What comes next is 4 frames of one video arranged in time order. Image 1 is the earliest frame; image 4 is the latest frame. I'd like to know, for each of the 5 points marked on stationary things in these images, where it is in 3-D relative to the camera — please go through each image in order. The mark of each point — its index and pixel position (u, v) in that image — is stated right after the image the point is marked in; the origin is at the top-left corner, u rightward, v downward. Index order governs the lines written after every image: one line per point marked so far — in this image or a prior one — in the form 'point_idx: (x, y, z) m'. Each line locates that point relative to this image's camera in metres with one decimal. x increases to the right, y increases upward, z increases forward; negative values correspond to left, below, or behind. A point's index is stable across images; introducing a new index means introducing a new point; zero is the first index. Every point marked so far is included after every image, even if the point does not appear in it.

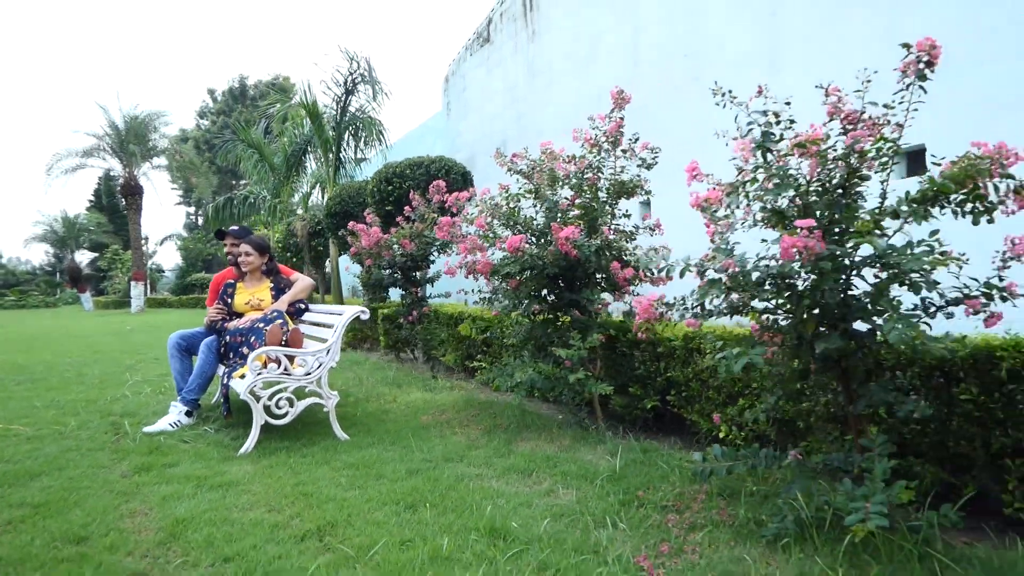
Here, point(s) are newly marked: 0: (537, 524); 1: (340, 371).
0: (+0.1, -0.8, +2.6) m
1: (-1.6, -0.8, +6.9) m
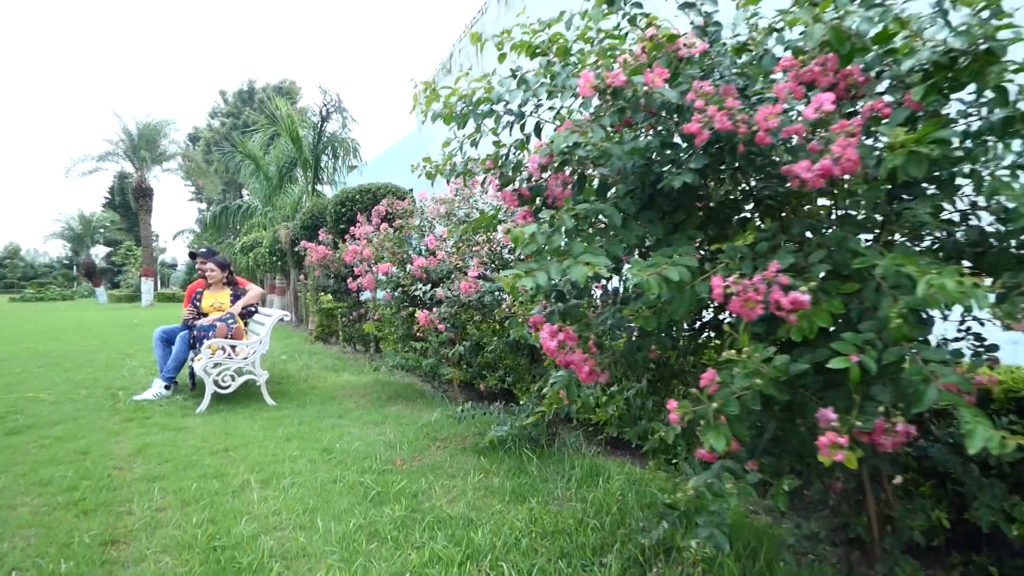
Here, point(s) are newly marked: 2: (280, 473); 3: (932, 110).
0: (-0.9, -0.9, +4.3) m
1: (-2.6, -0.8, +8.6) m
2: (-1.2, -0.9, +3.7) m
3: (+0.8, +0.3, +1.4) m
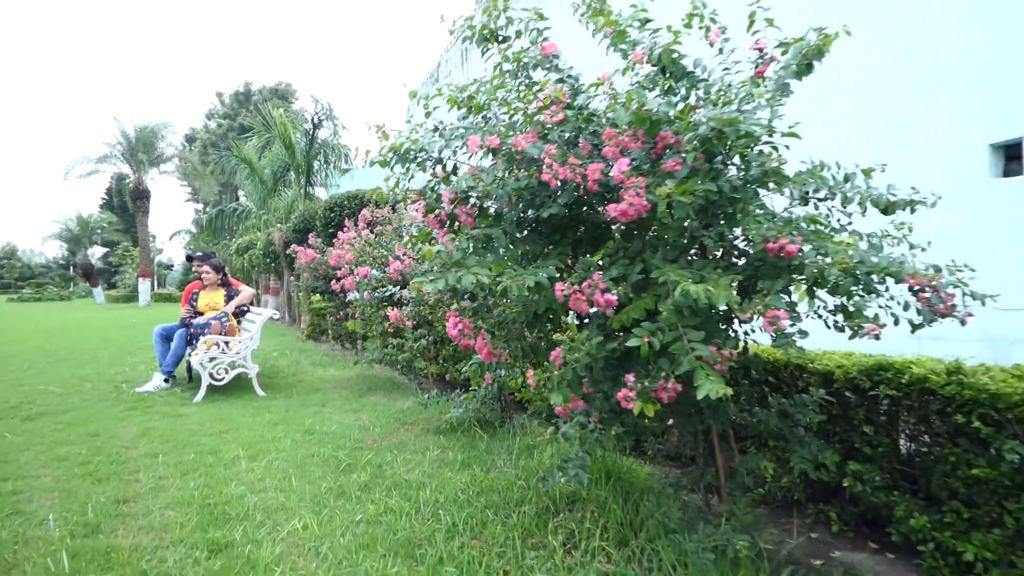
0: (-1.2, -0.9, +4.9) m
1: (-2.8, -0.8, +9.2) m
2: (-1.5, -1.0, +4.3) m
3: (+0.5, +0.3, +2.0) m
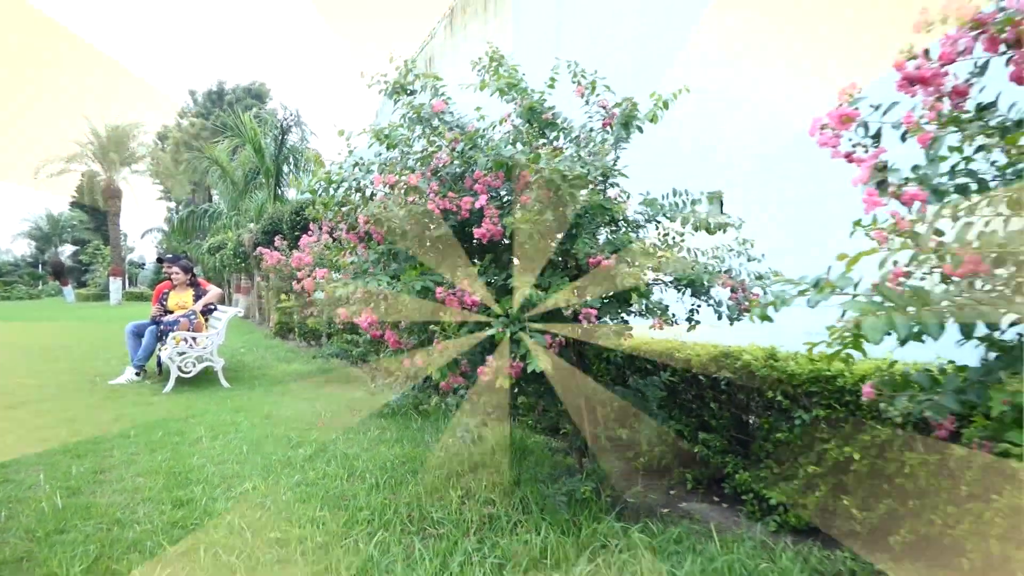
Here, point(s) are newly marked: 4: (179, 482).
0: (-1.7, -1.0, +5.5) m
1: (-3.5, -0.8, +9.8) m
2: (-1.9, -1.0, +4.9) m
3: (+0.2, +0.3, +2.7) m
4: (-1.7, -1.0, +3.7) m
